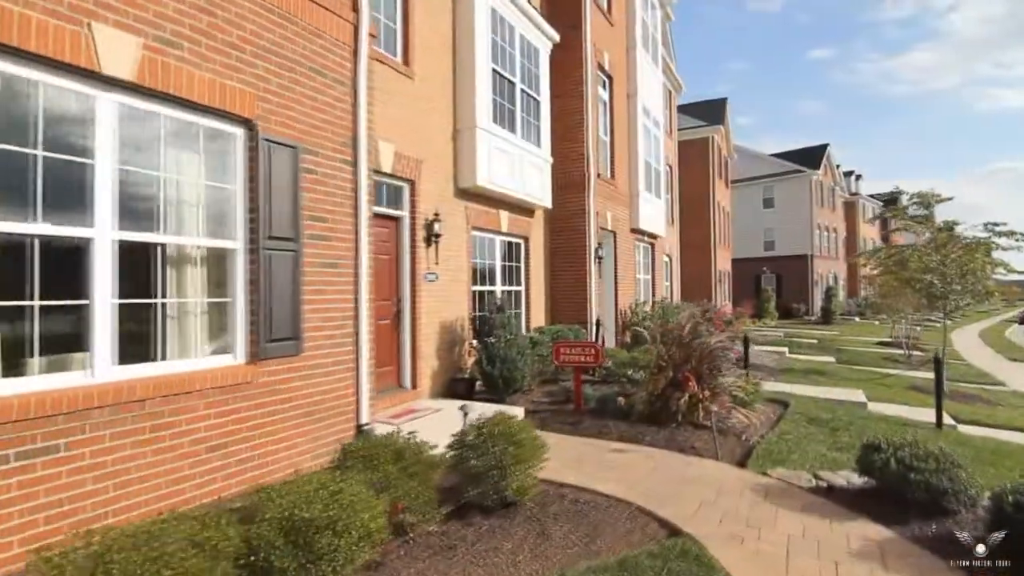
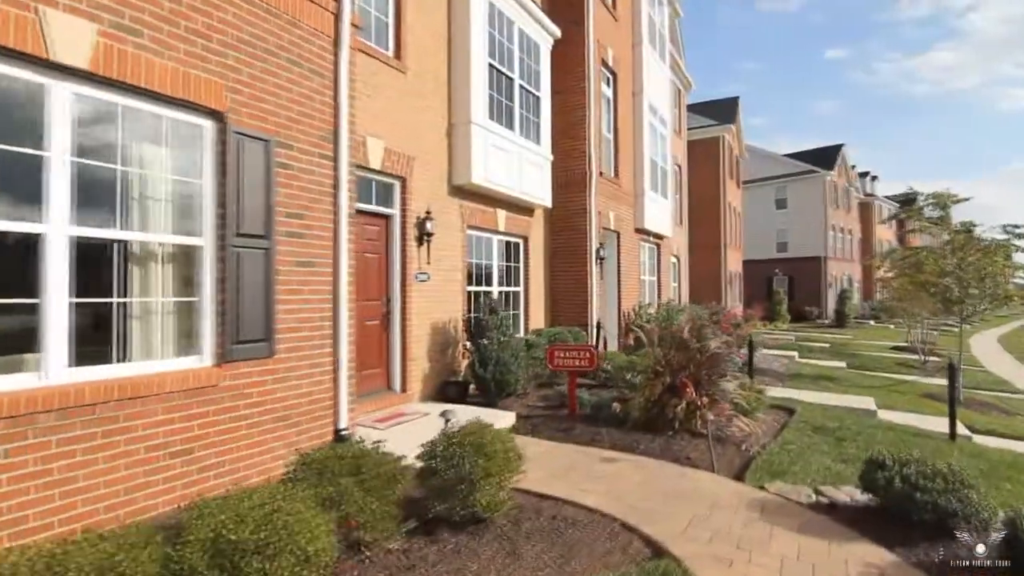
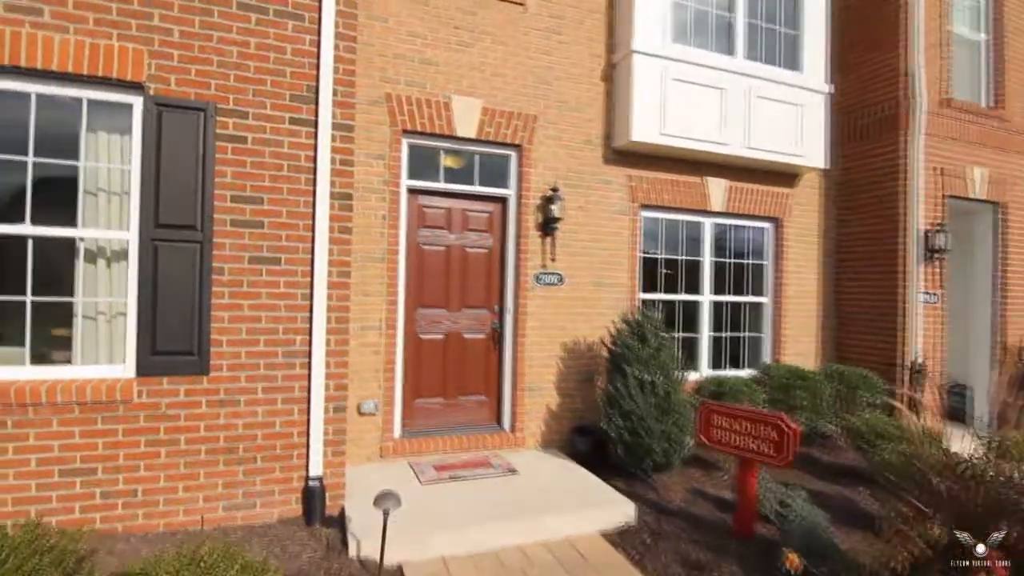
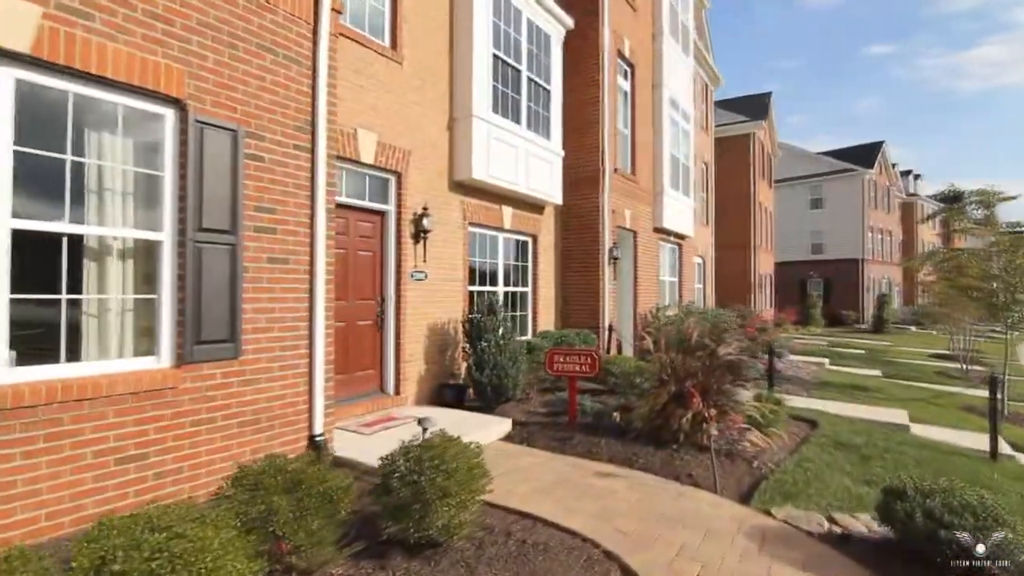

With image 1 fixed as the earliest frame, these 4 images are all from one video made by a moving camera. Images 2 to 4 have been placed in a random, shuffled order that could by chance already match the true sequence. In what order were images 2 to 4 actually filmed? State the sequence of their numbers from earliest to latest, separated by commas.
2, 4, 3
